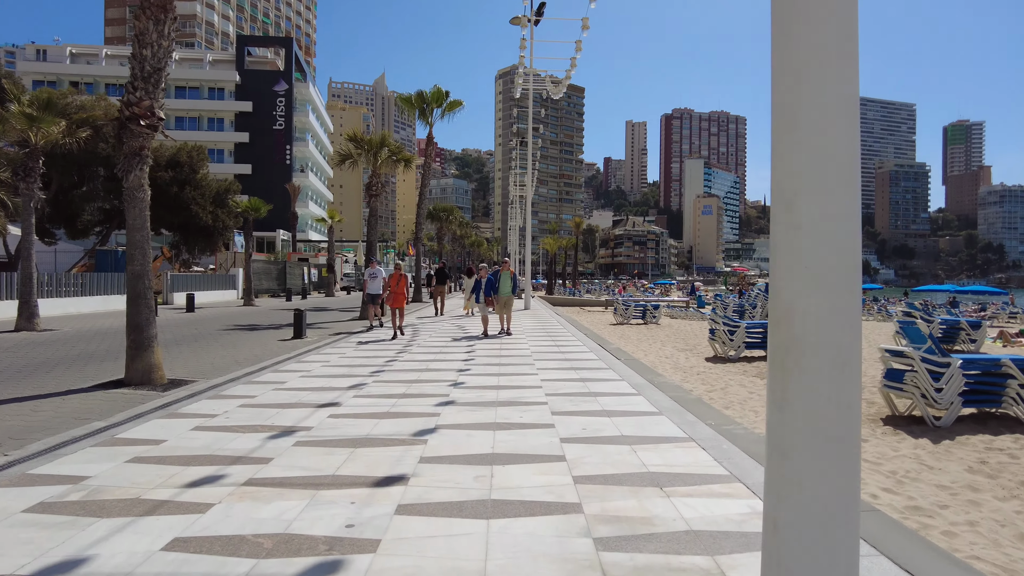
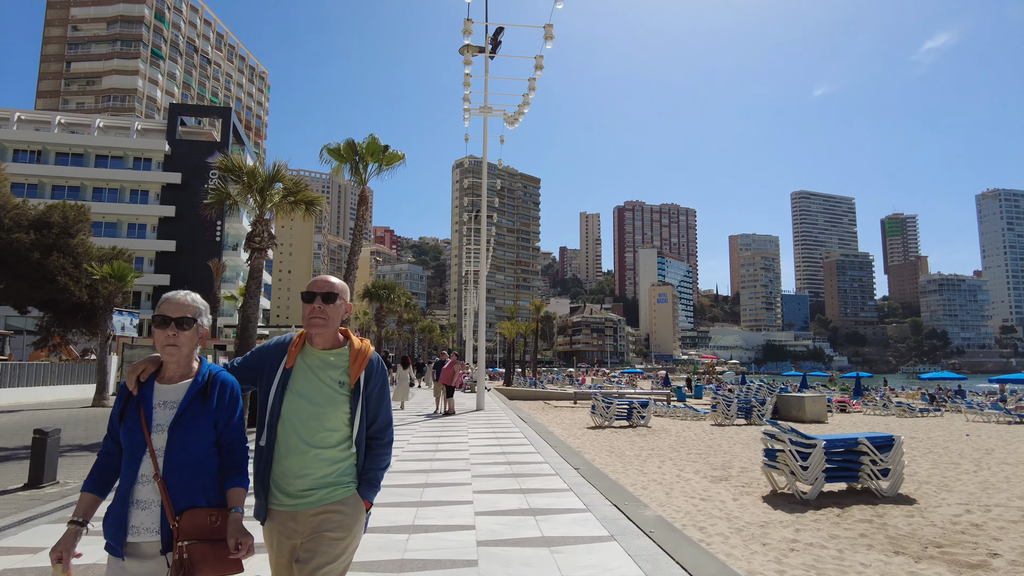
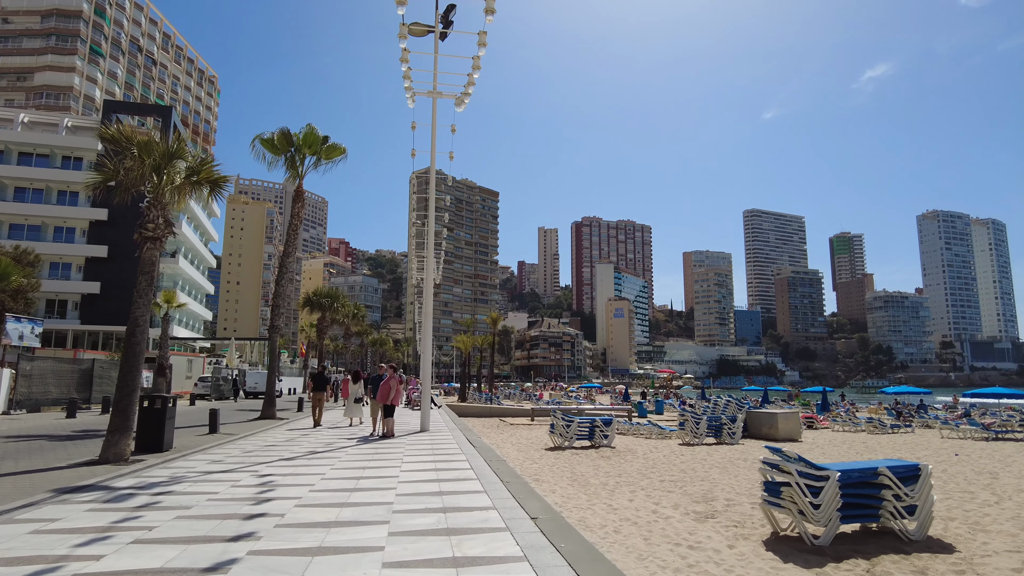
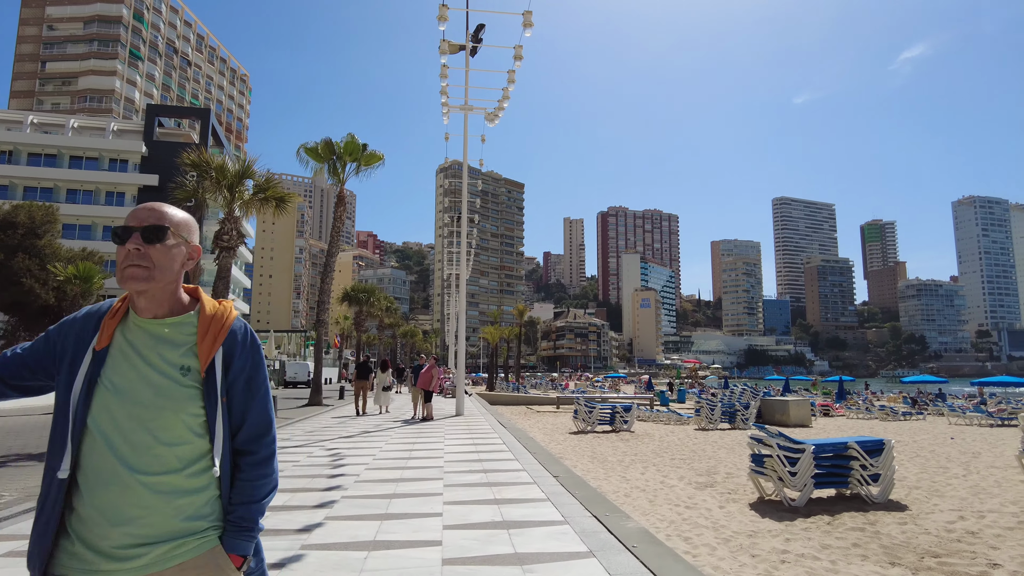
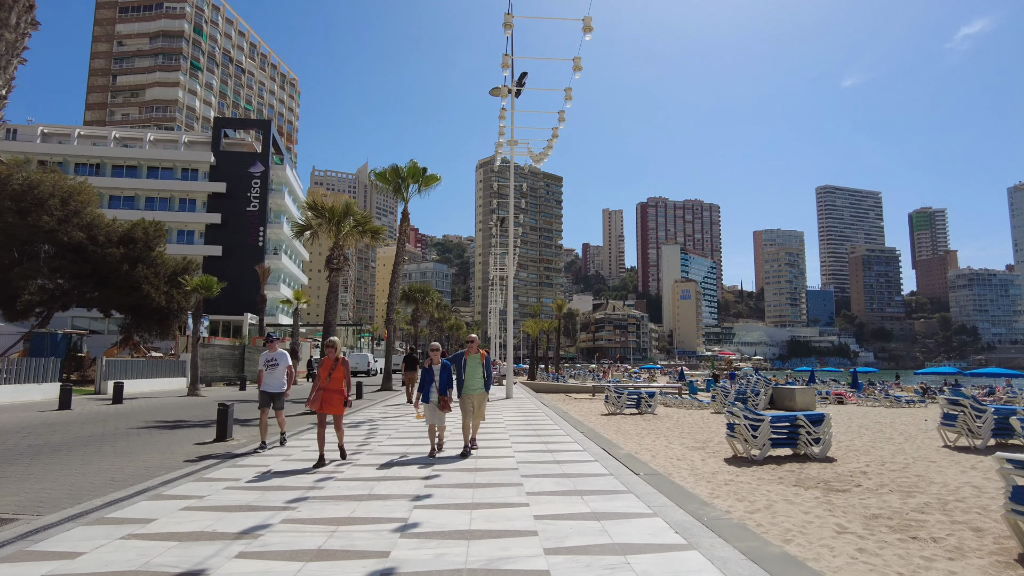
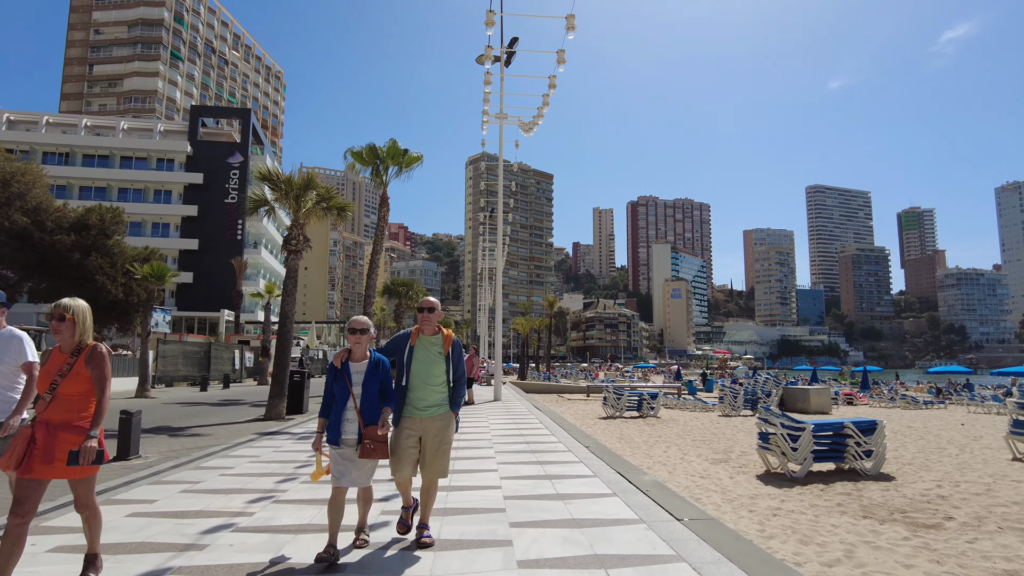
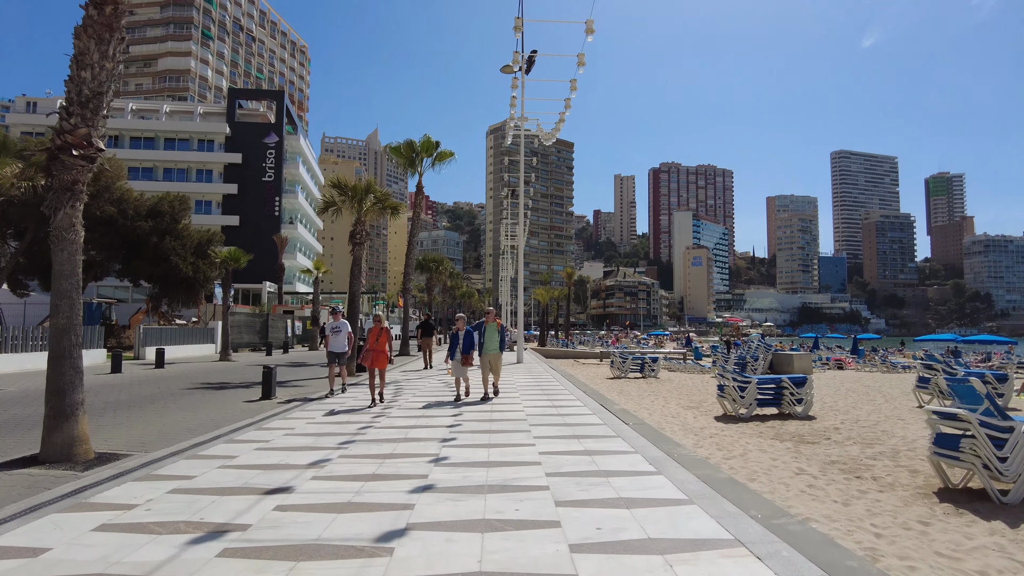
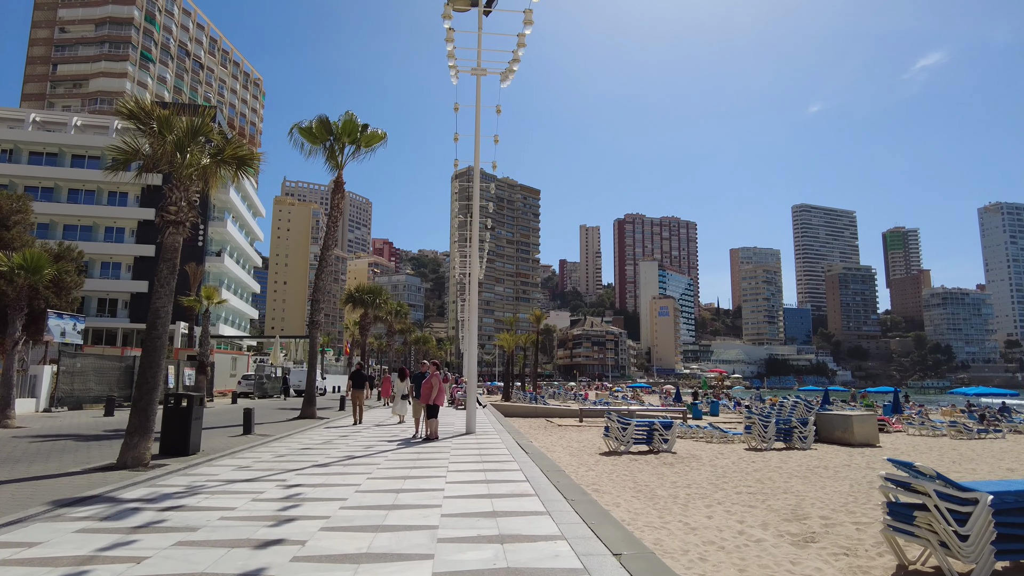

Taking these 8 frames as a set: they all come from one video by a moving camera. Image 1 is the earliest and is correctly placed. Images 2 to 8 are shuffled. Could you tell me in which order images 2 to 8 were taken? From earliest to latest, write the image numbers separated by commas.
7, 5, 6, 2, 4, 3, 8
